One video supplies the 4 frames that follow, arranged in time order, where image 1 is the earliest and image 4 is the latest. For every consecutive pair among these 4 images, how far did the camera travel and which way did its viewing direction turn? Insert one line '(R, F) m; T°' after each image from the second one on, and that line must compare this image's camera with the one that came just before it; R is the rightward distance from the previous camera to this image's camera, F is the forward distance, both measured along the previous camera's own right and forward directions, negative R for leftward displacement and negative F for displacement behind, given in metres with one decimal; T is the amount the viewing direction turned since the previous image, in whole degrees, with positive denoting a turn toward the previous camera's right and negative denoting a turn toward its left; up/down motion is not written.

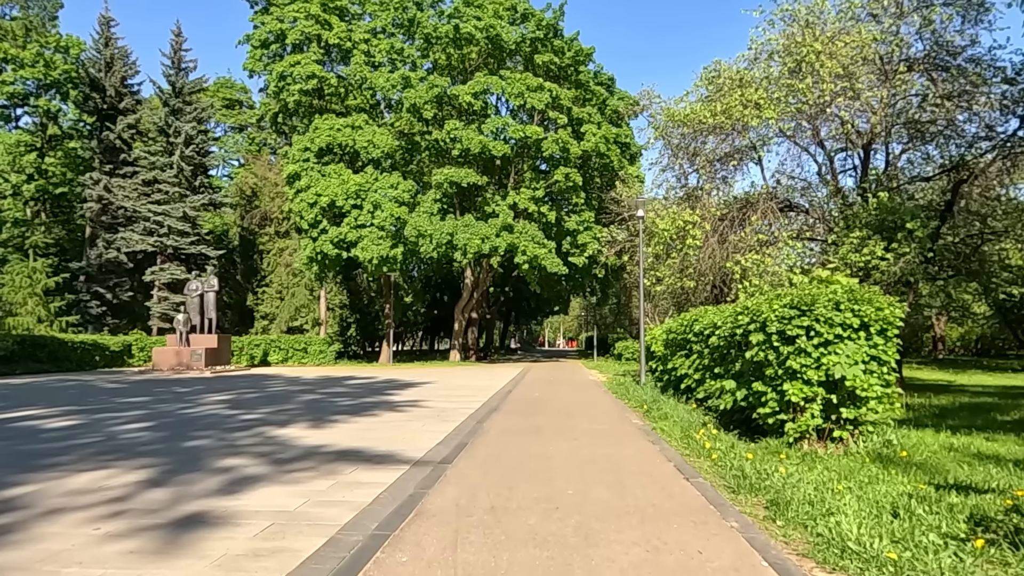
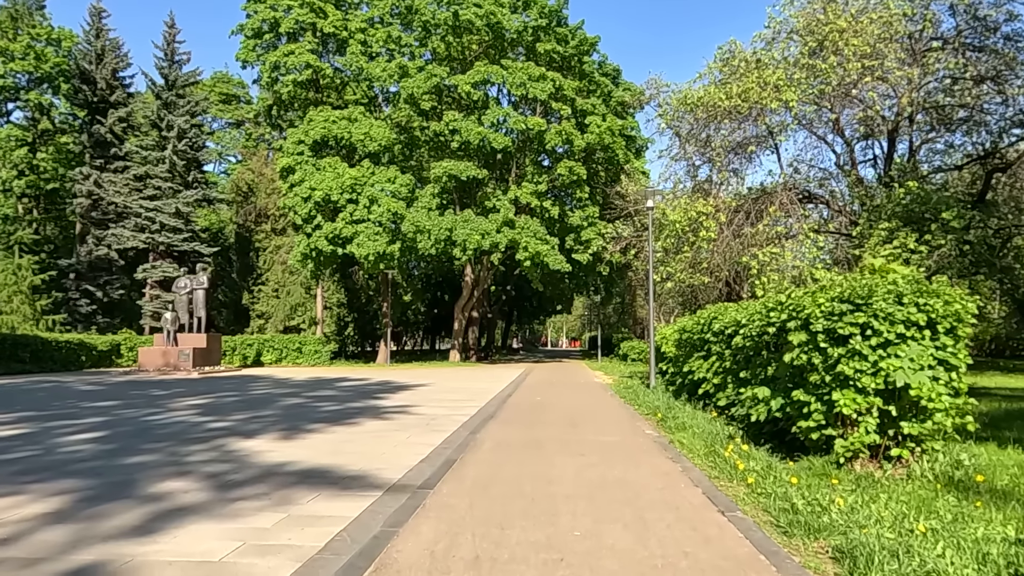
(+0.1, +1.3) m; 0°
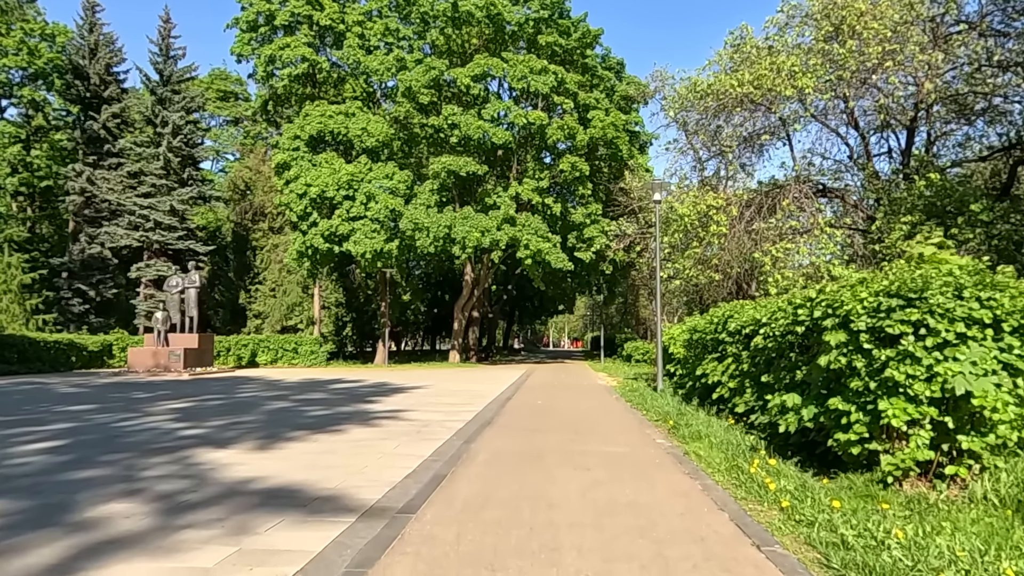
(0.0, +0.9) m; 0°
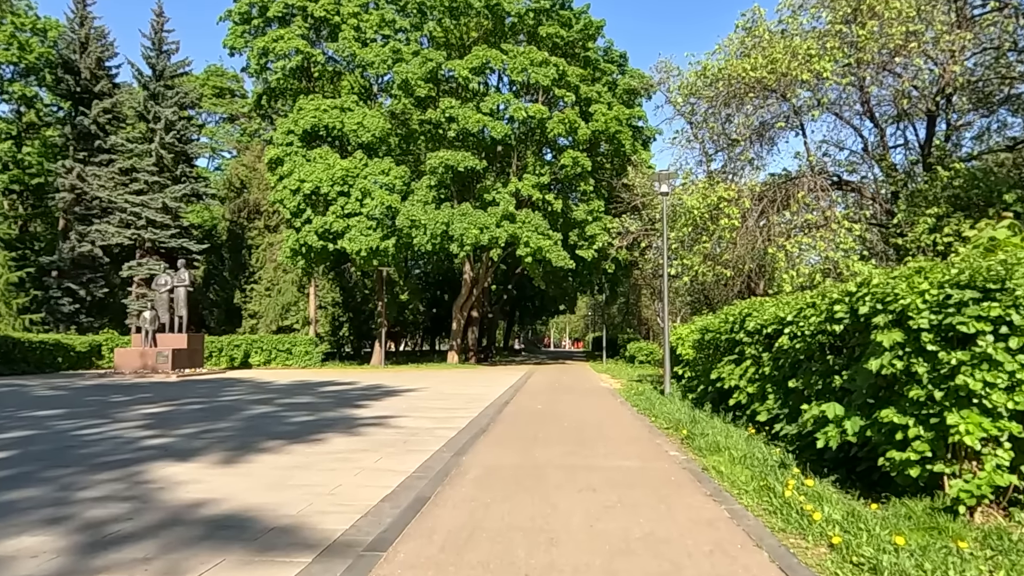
(0.0, +0.9) m; 0°
